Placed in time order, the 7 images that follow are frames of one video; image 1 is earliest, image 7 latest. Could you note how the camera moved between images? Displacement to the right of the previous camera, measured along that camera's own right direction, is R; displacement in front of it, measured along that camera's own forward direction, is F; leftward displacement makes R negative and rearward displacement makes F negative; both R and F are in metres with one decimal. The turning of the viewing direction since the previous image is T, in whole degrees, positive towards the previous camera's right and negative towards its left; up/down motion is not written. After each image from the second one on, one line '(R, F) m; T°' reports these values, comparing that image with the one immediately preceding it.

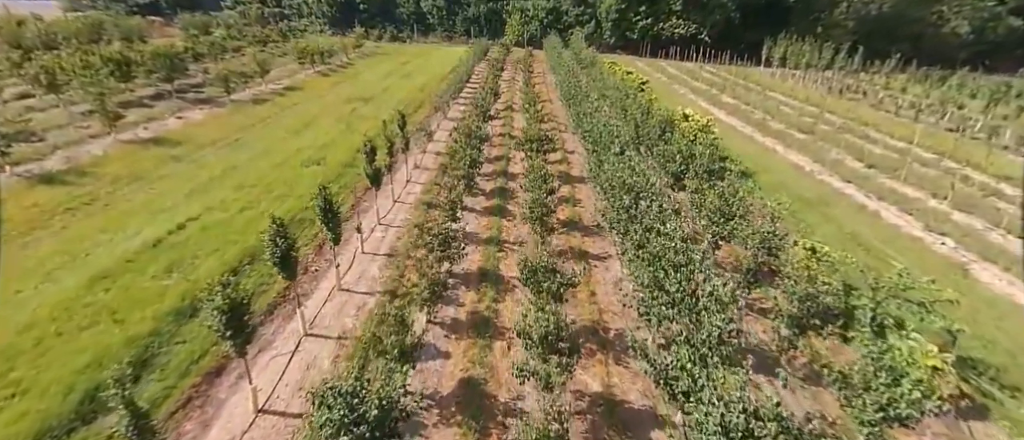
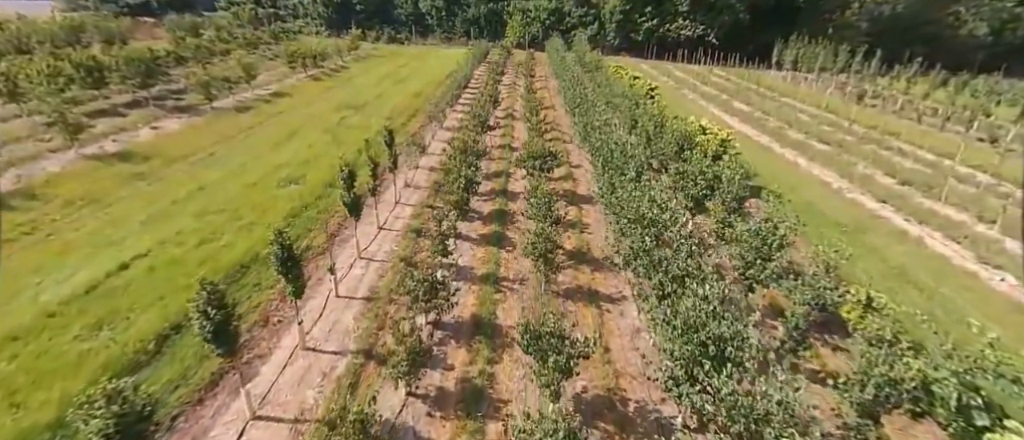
(+0.1, +2.0) m; 0°
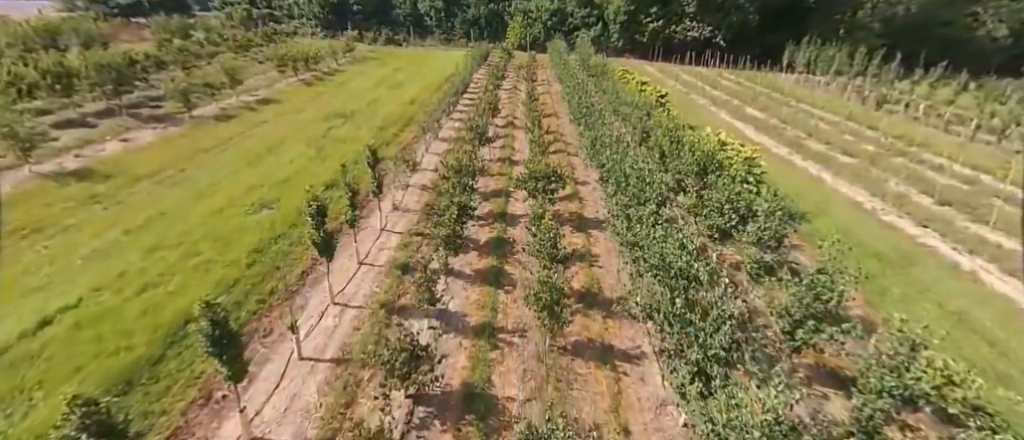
(+0.1, +2.0) m; 0°
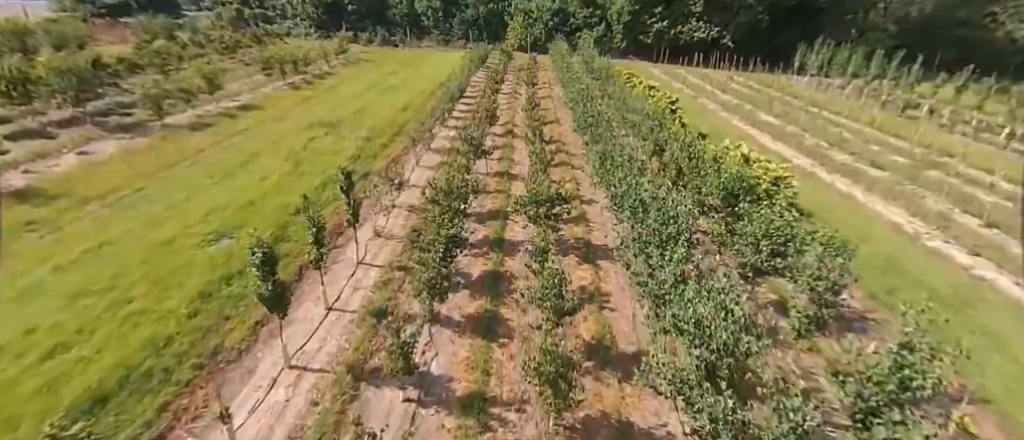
(+0.1, +2.2) m; 0°
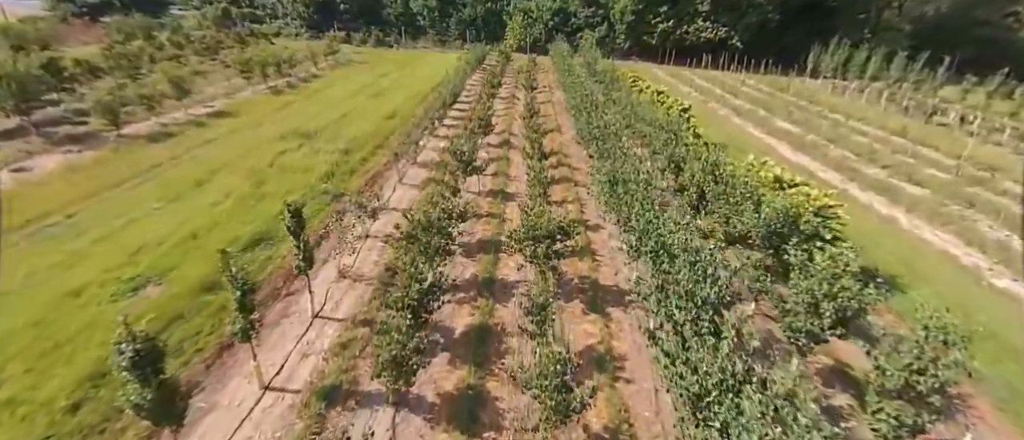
(+0.2, +2.6) m; 0°
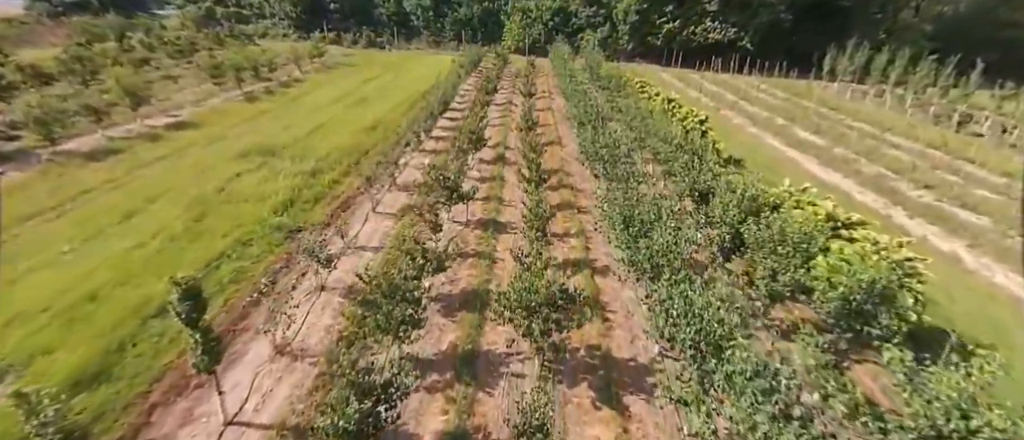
(+0.3, +3.0) m; 0°
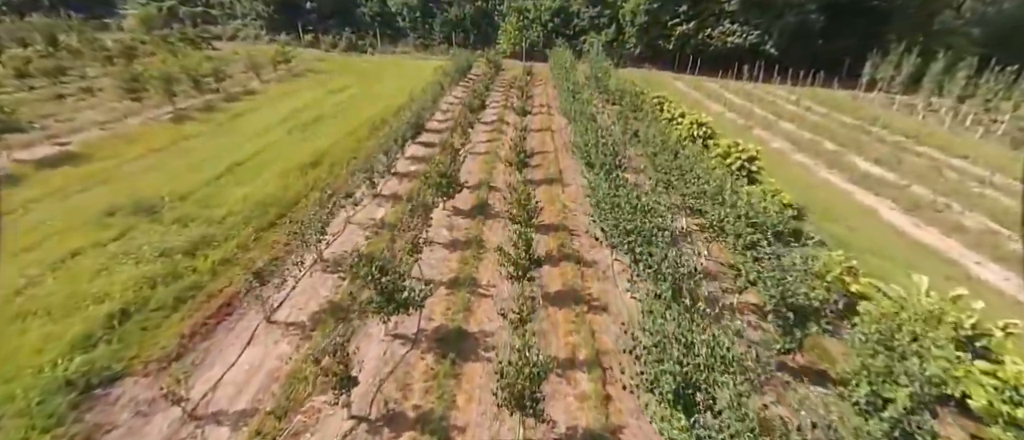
(+0.7, +6.1) m; 0°
